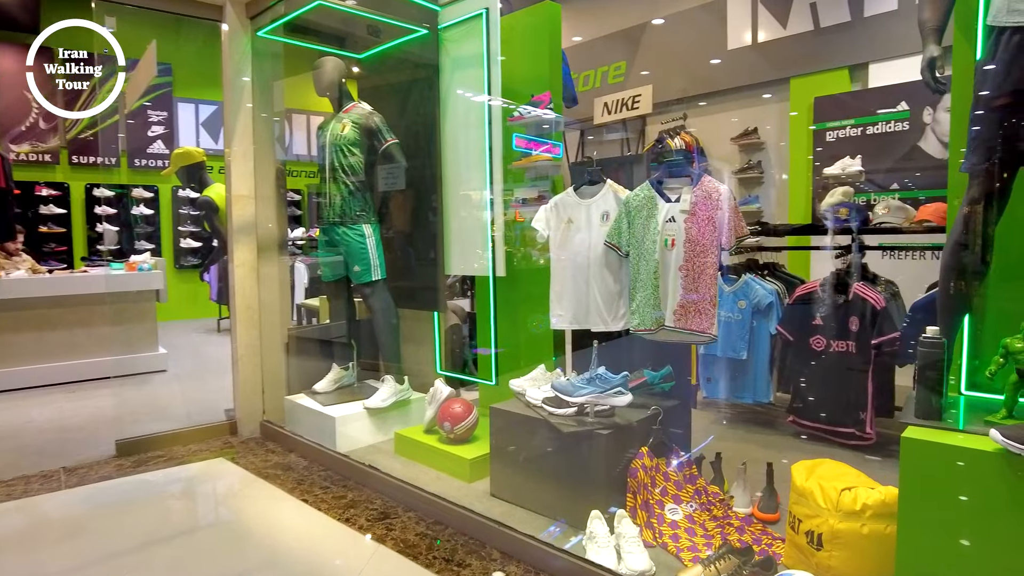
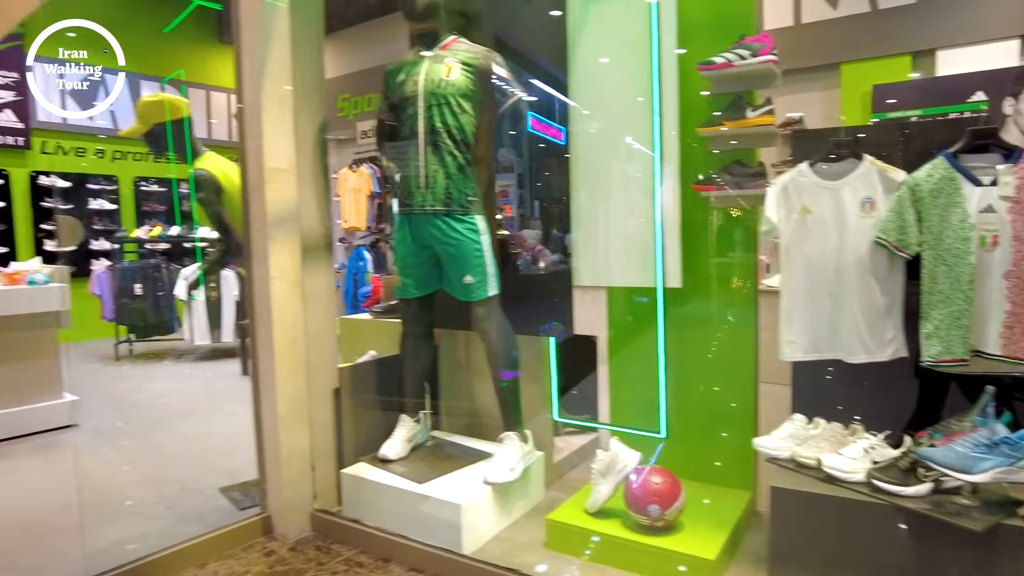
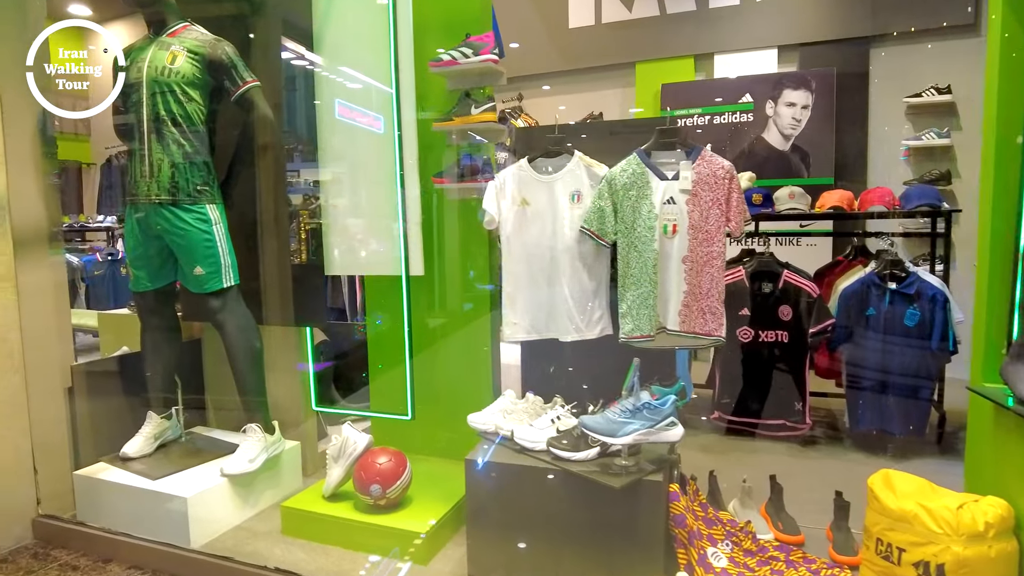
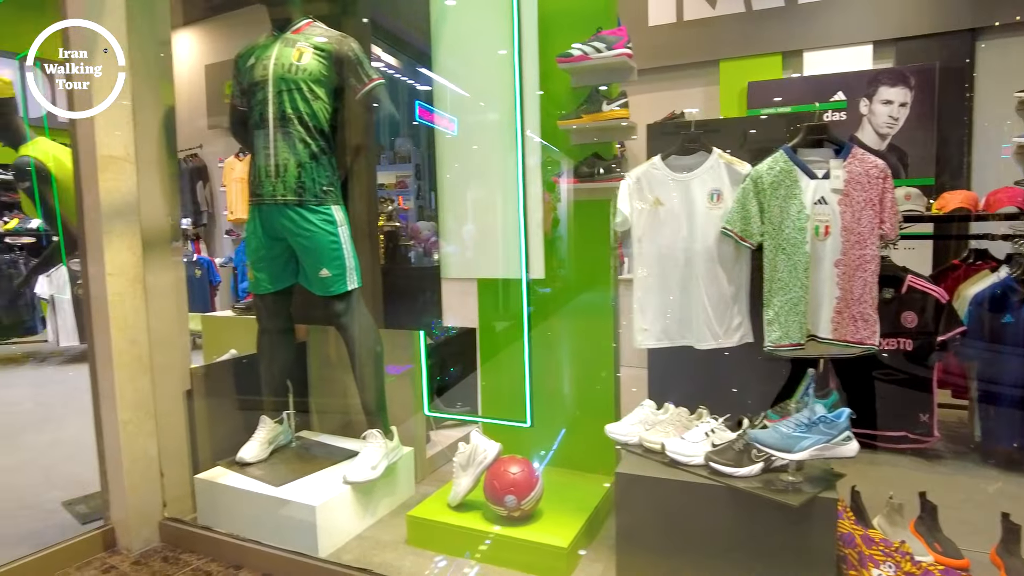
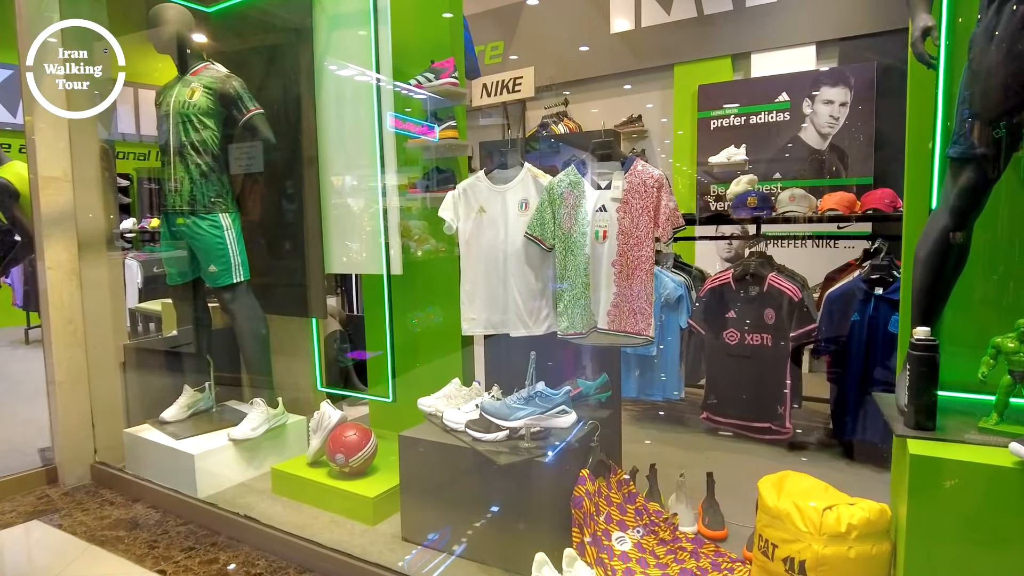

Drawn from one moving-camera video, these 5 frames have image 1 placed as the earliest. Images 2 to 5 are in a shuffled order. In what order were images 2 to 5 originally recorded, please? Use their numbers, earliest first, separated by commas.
5, 3, 4, 2
